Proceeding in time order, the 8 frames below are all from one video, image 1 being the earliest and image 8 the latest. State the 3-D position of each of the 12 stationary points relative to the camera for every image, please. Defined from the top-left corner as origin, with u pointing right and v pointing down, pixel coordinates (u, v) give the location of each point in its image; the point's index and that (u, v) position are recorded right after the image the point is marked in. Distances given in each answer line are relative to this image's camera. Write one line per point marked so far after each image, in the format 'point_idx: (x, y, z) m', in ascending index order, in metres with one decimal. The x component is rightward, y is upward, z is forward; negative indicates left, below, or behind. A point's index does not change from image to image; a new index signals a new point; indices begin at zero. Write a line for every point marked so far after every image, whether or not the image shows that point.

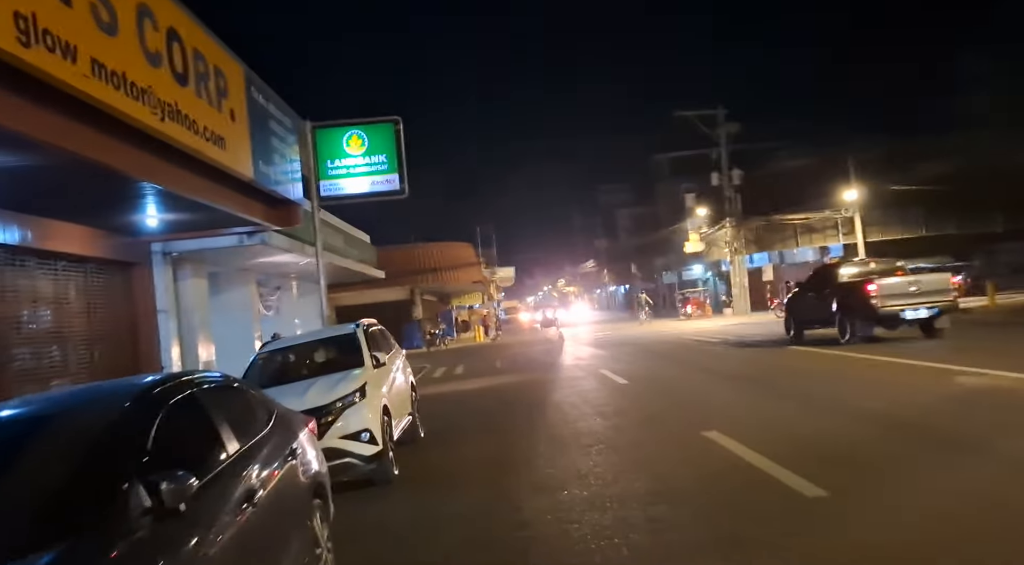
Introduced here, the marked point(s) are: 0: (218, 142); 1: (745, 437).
0: (-3.9, +1.9, +11.8) m
1: (+2.7, -1.8, +10.0) m
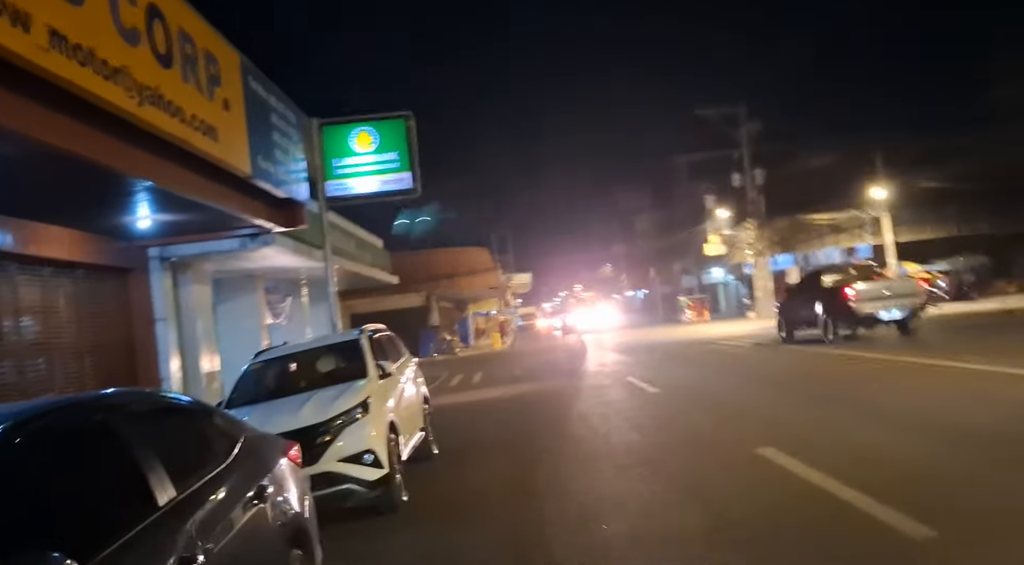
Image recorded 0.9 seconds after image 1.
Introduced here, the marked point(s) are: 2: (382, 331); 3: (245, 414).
0: (-3.7, +1.8, +10.8) m
1: (+3.0, -1.8, +8.9) m
2: (-1.6, -0.6, +10.4) m
3: (-2.4, -1.2, +7.9) m
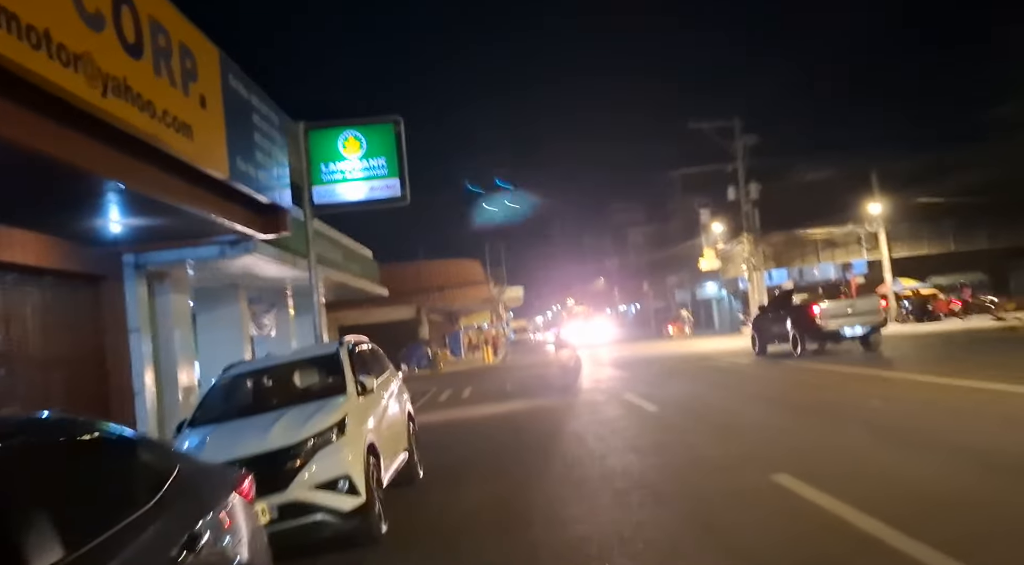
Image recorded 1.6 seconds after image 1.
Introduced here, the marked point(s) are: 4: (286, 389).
0: (-3.8, +1.7, +10.1) m
1: (+2.9, -1.9, +8.2) m
2: (-1.6, -0.7, +9.7) m
3: (-2.5, -1.2, +7.1) m
4: (-2.2, -1.1, +8.7) m
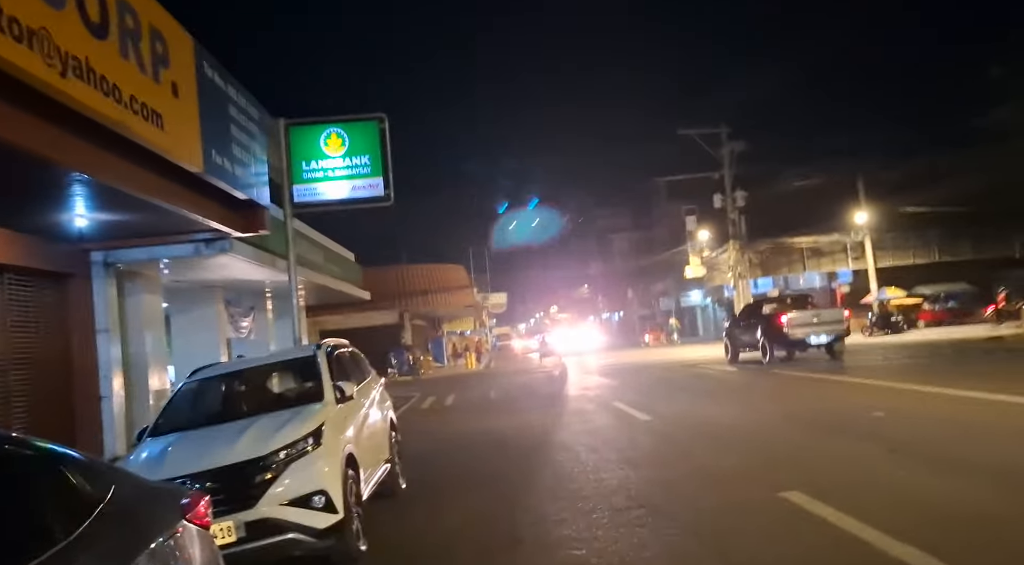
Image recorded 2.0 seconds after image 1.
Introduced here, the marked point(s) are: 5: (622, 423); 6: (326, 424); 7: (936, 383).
0: (-3.9, +1.8, +9.5) m
1: (+2.8, -1.9, +7.7) m
2: (-1.8, -0.7, +9.1) m
3: (-2.6, -1.2, +6.5) m
4: (-2.3, -1.0, +8.1) m
5: (+1.7, -2.2, +13.7) m
6: (-1.4, -1.1, +6.7) m
7: (+9.0, -2.1, +18.5) m
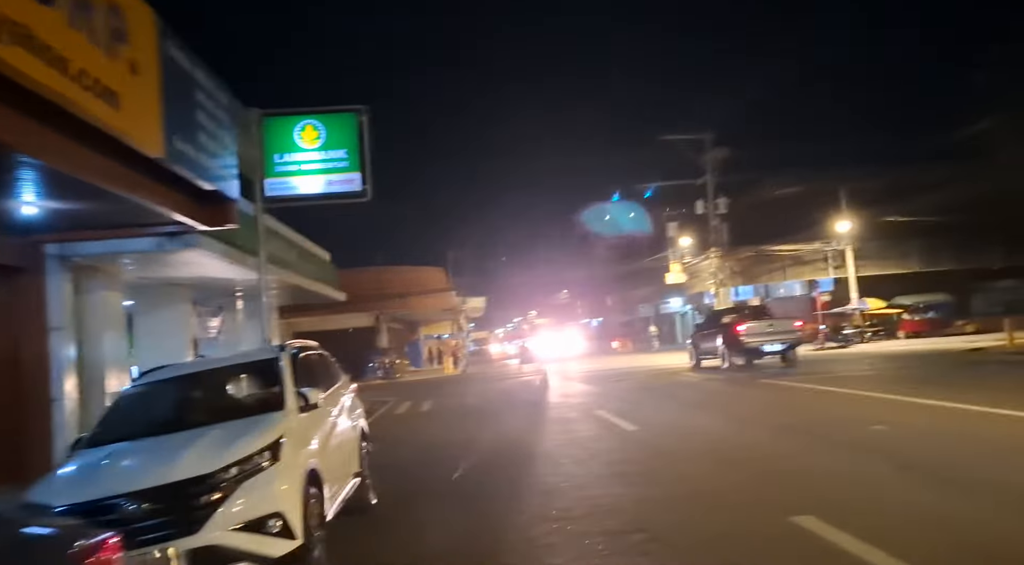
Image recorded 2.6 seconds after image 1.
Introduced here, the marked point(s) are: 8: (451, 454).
0: (-4.0, +1.8, +8.7) m
1: (+2.6, -2.0, +7.0) m
2: (-1.9, -0.6, +8.3) m
3: (-2.7, -1.1, +5.8) m
4: (-2.5, -1.0, +7.3) m
5: (+1.4, -2.2, +13.0) m
6: (-1.5, -1.0, +5.9) m
7: (+8.6, -2.3, +18.0) m
8: (-0.9, -2.4, +12.4) m
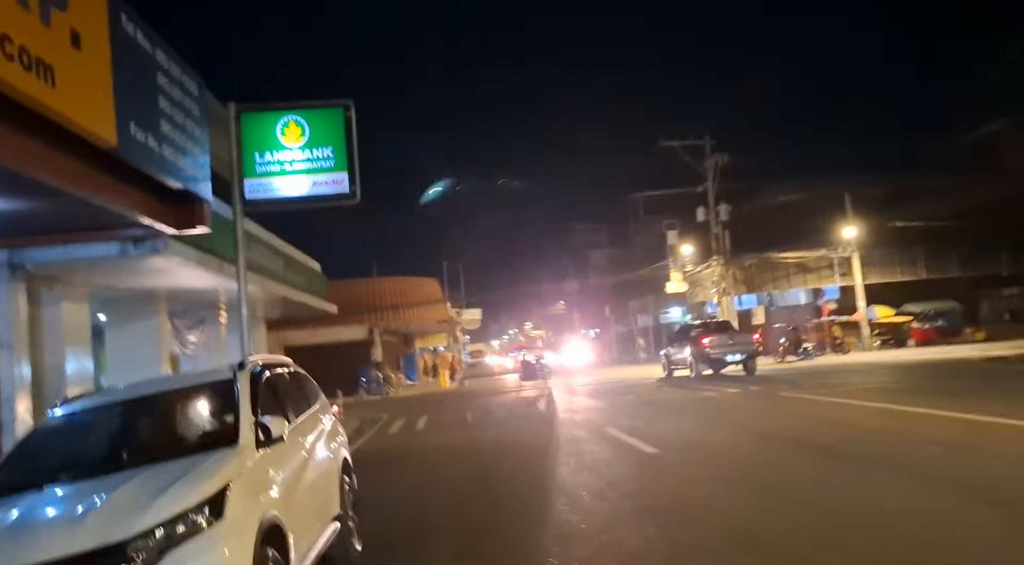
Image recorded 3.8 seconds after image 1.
0: (-4.0, +1.8, +7.4) m
1: (+2.7, -1.9, +5.7) m
2: (-1.8, -0.7, +7.0) m
3: (-2.6, -1.2, +4.4) m
4: (-2.4, -1.0, +6.0) m
5: (+1.5, -2.3, +11.6) m
6: (-1.4, -1.0, +4.6) m
7: (+8.6, -2.4, +16.7) m
8: (-0.8, -2.5, +11.1) m
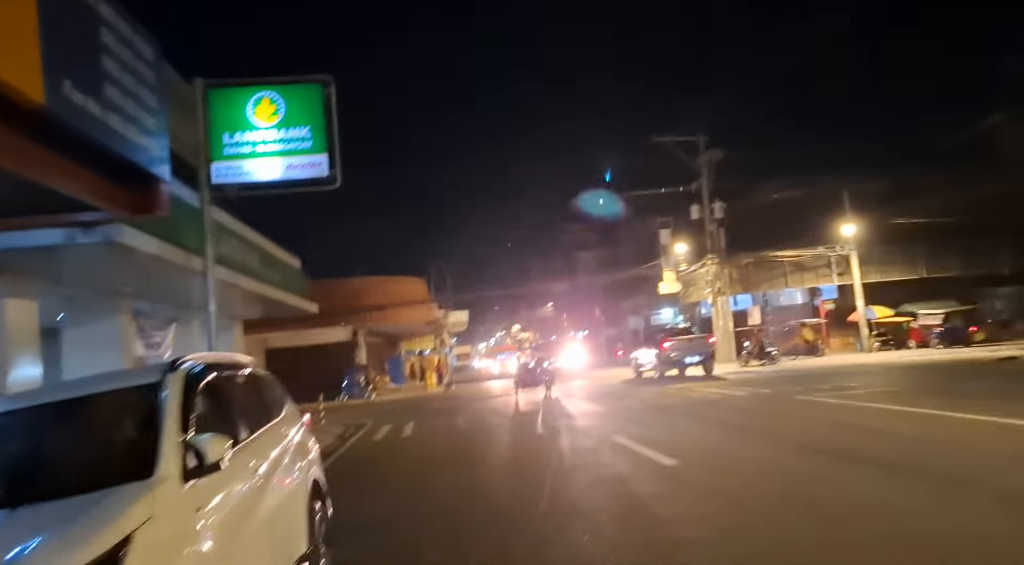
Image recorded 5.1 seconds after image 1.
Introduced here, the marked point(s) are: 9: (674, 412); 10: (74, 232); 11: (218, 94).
0: (-3.9, +1.9, +5.9) m
1: (+2.8, -1.8, +4.4) m
2: (-1.8, -0.5, +5.6) m
3: (-2.5, -1.0, +3.0) m
4: (-2.3, -0.9, +4.5) m
5: (+1.5, -2.2, +10.3) m
6: (-1.3, -0.9, +3.2) m
7: (+8.5, -2.2, +15.5) m
8: (-0.8, -2.4, +9.7) m
9: (+3.3, -2.6, +17.5) m
10: (-5.5, +0.6, +10.9) m
11: (-4.6, +2.9, +13.7) m
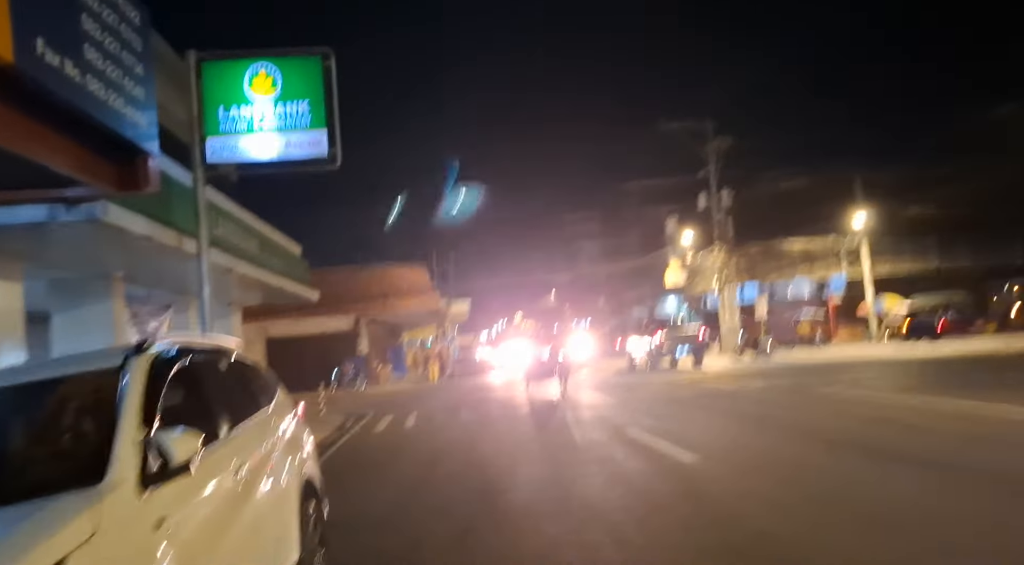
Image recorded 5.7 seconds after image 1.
0: (-3.8, +2.1, +5.2) m
1: (+2.9, -1.7, +3.7) m
2: (-1.7, -0.4, +4.9) m
3: (-2.3, -0.9, +2.3) m
4: (-2.2, -0.7, +3.9) m
5: (+1.6, -2.0, +9.6) m
6: (-1.2, -0.8, +2.5) m
7: (+8.6, -2.0, +14.8) m
8: (-0.7, -2.2, +9.0) m
9: (+3.4, -2.4, +16.9) m
10: (-5.3, +0.9, +10.2) m
11: (-4.5, +3.2, +13.0) m
